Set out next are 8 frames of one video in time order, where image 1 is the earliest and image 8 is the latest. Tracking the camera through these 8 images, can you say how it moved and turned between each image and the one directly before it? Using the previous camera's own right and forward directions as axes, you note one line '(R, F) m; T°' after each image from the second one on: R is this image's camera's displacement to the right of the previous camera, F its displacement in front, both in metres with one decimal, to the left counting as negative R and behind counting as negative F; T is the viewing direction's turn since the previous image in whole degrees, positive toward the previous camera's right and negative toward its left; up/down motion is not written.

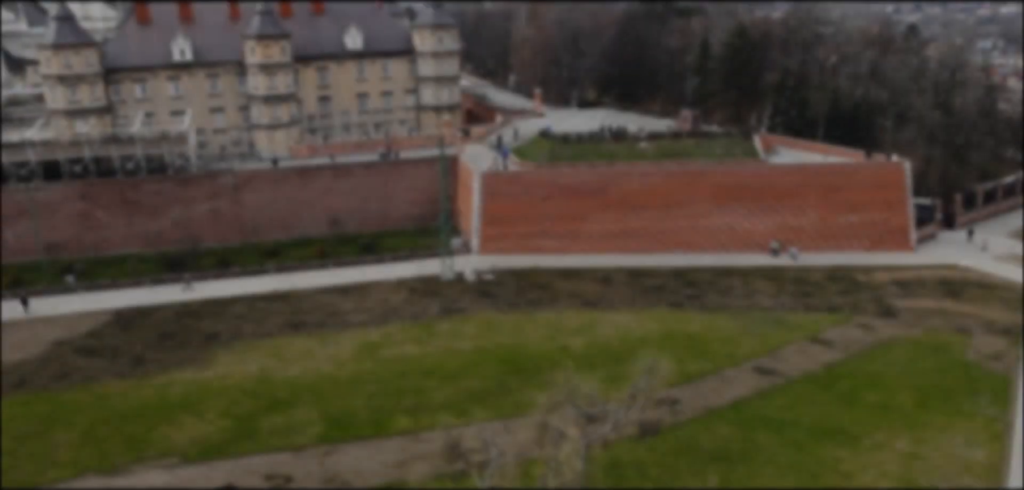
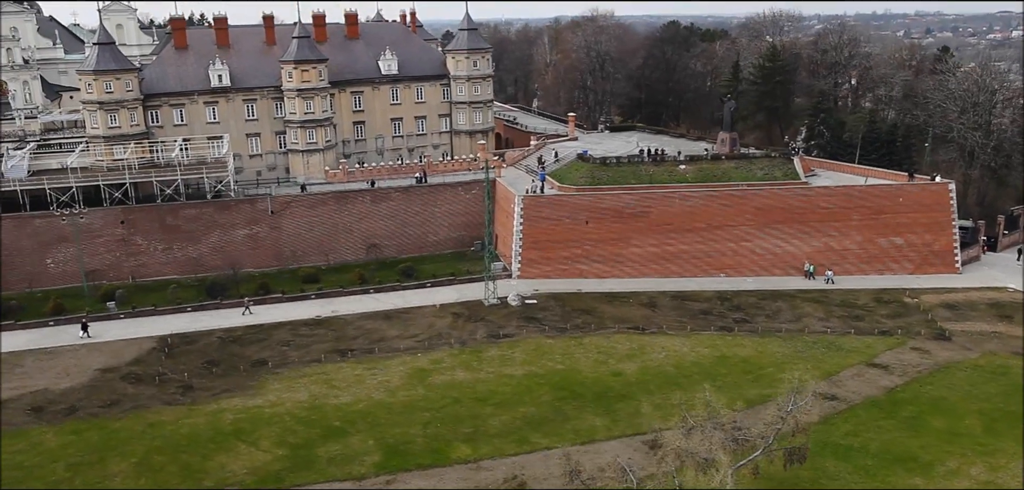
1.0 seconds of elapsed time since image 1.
(-1.3, +0.3) m; 0°
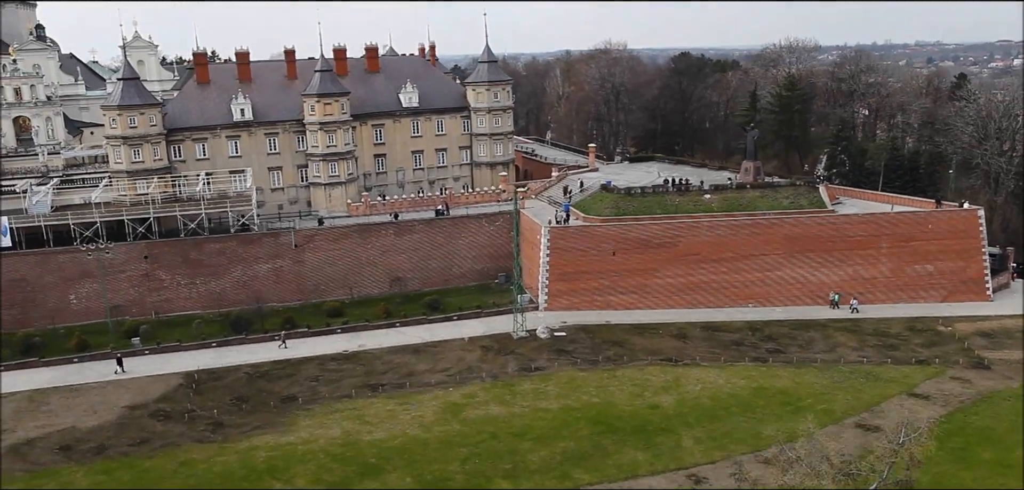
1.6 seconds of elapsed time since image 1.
(-0.9, +0.3) m; 0°
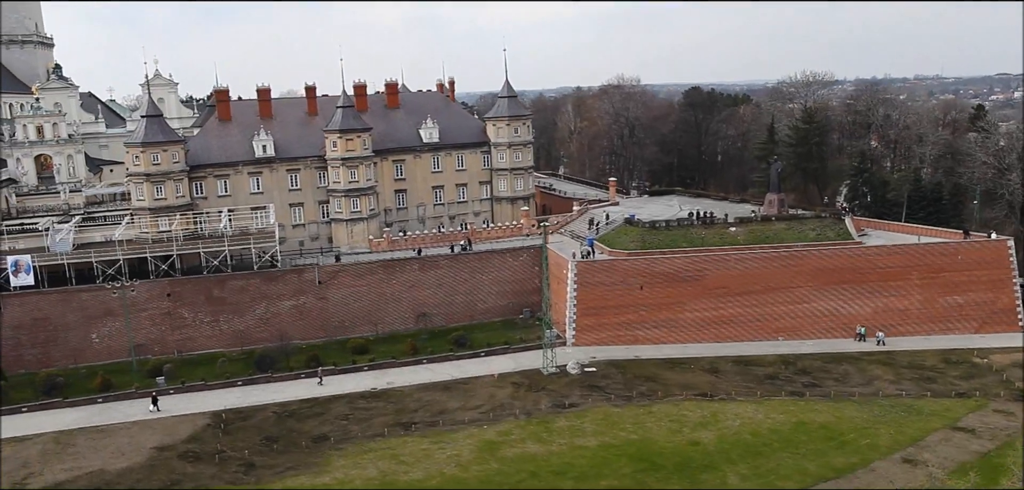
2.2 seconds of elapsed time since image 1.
(-1.0, +0.3) m; 0°
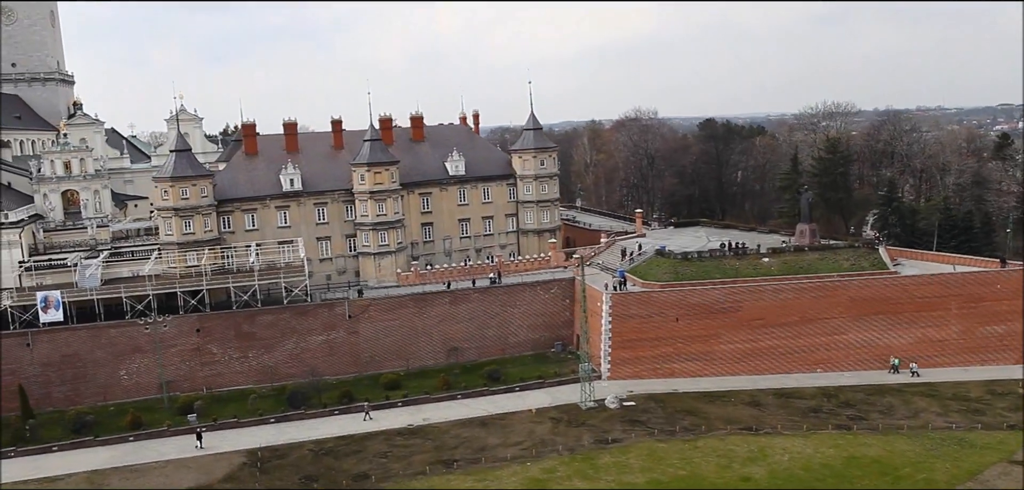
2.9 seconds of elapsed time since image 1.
(-1.2, +0.4) m; 0°
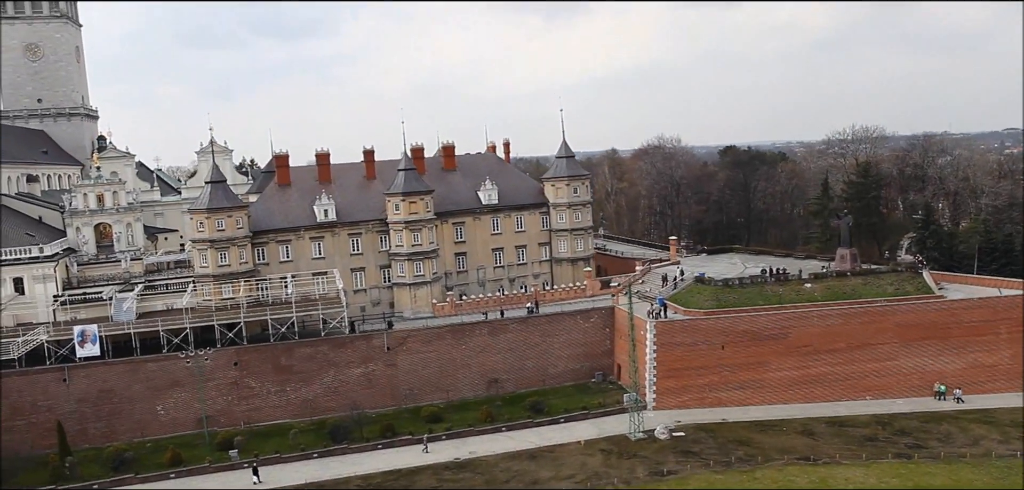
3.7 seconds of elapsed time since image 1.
(-1.4, +0.5) m; 0°
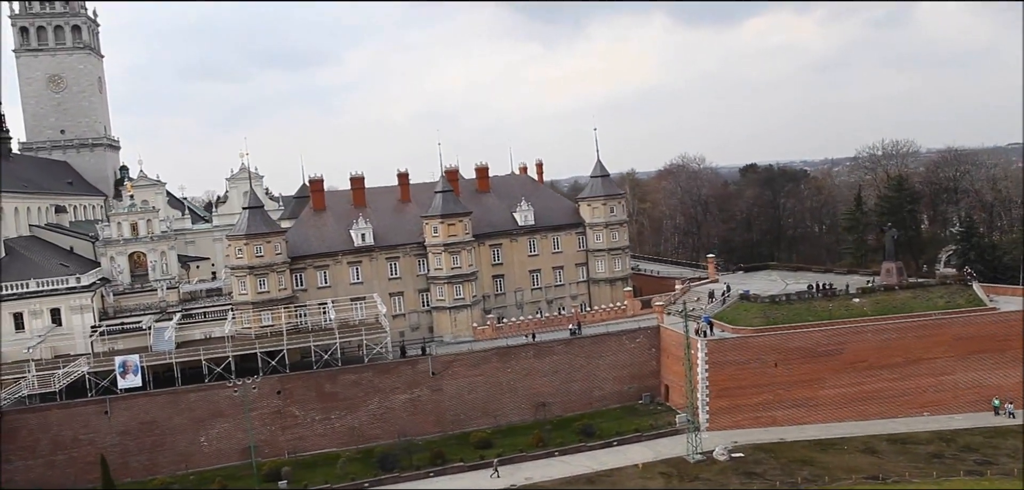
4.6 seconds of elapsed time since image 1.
(-1.6, +0.6) m; 0°
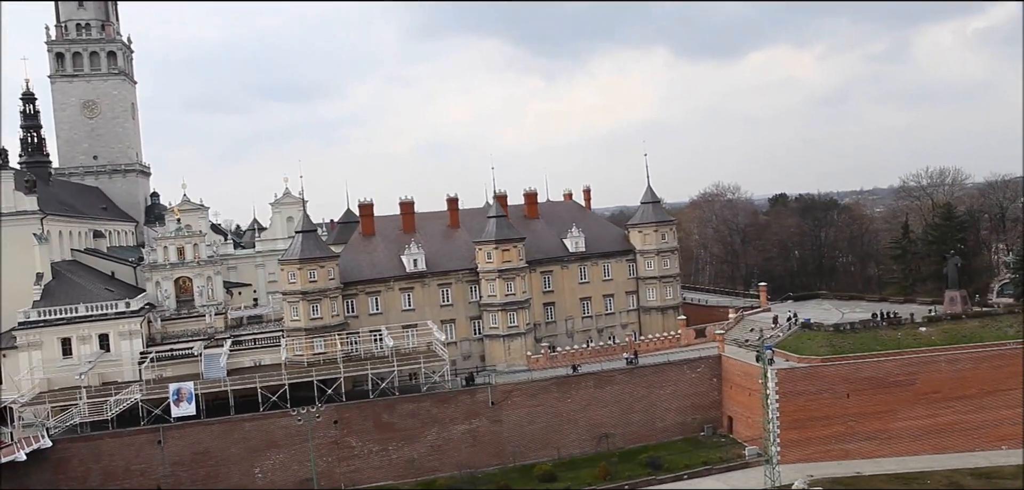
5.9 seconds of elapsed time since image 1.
(-2.3, +0.8) m; 0°
